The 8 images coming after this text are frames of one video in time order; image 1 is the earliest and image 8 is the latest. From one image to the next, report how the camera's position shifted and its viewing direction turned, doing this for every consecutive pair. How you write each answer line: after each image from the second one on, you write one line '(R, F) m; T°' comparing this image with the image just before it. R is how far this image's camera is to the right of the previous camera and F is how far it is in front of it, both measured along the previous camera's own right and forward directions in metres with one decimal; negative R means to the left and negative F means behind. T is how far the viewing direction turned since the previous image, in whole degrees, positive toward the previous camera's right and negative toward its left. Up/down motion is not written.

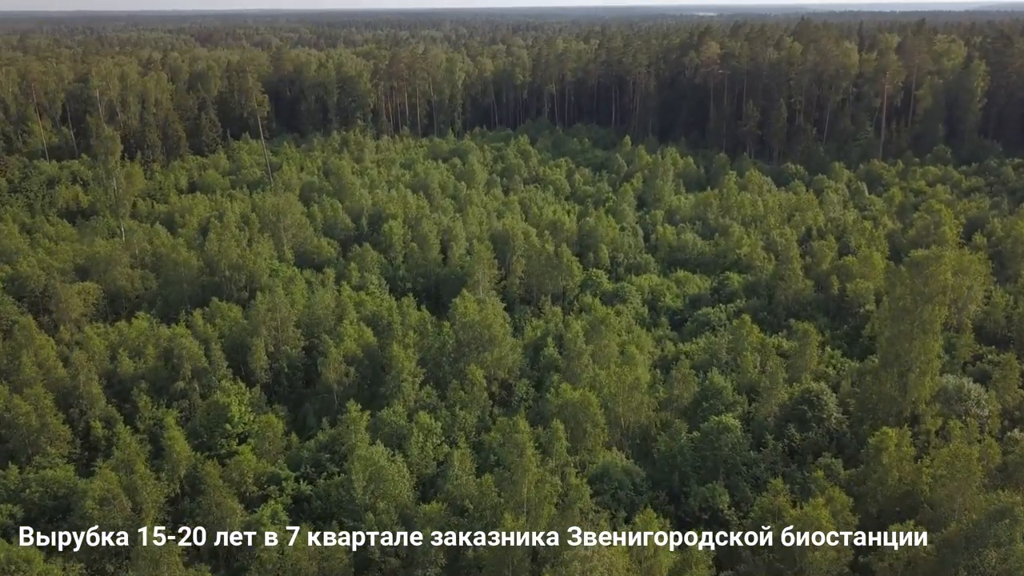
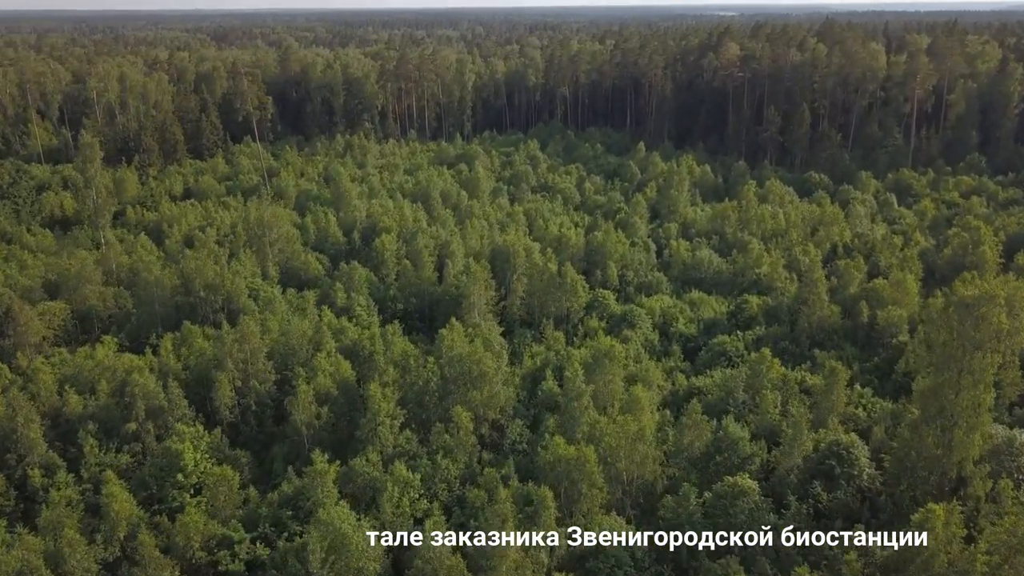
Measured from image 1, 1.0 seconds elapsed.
(+0.9, +3.0) m; -1°
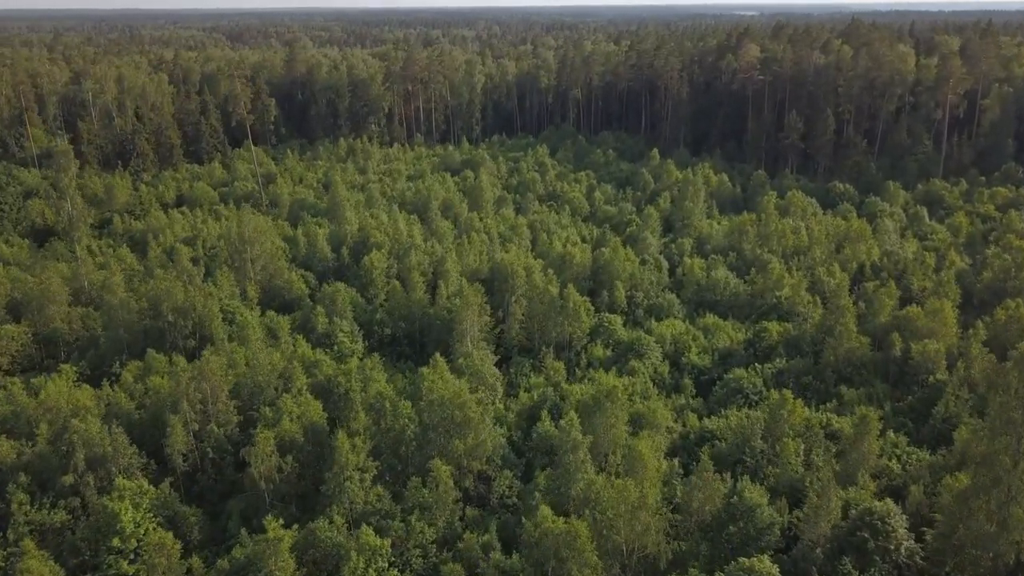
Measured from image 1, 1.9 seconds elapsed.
(+0.9, +3.0) m; -1°
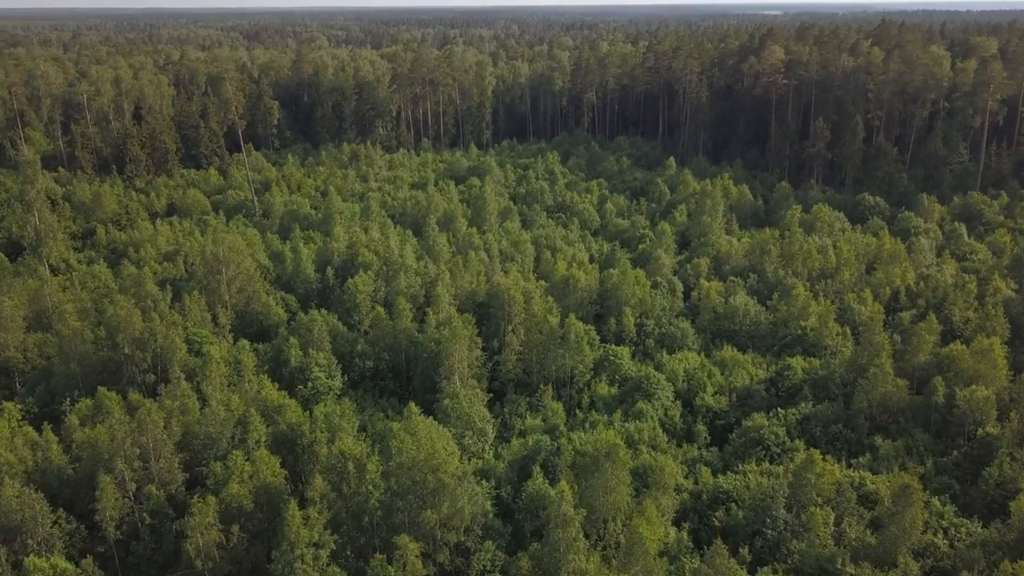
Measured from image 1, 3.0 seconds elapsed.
(+1.0, +3.4) m; -1°
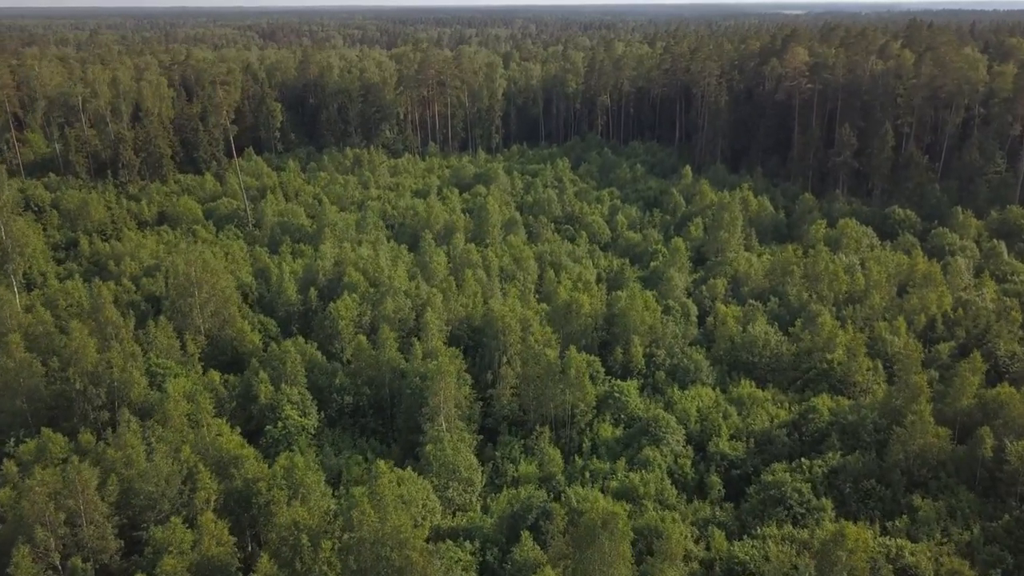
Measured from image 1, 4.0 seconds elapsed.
(+0.9, +3.0) m; -1°
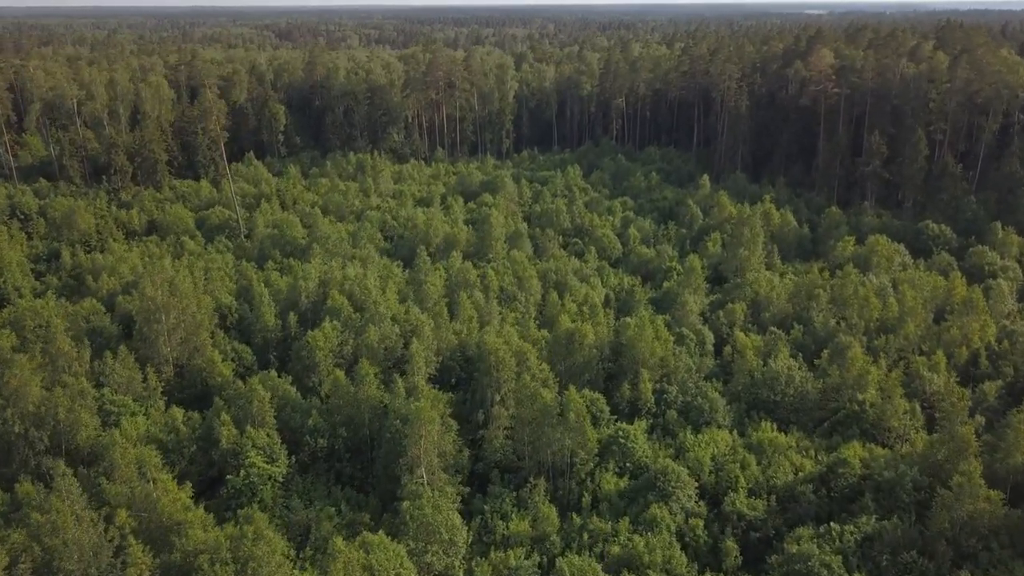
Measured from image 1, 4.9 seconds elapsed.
(+0.8, +3.0) m; -1°
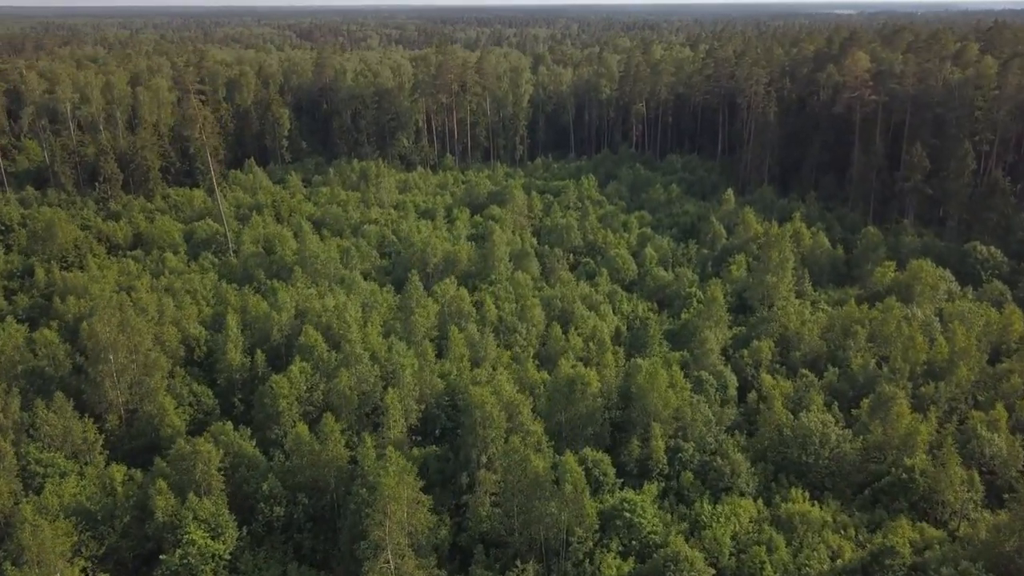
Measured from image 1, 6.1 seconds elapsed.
(+1.0, +3.7) m; -2°
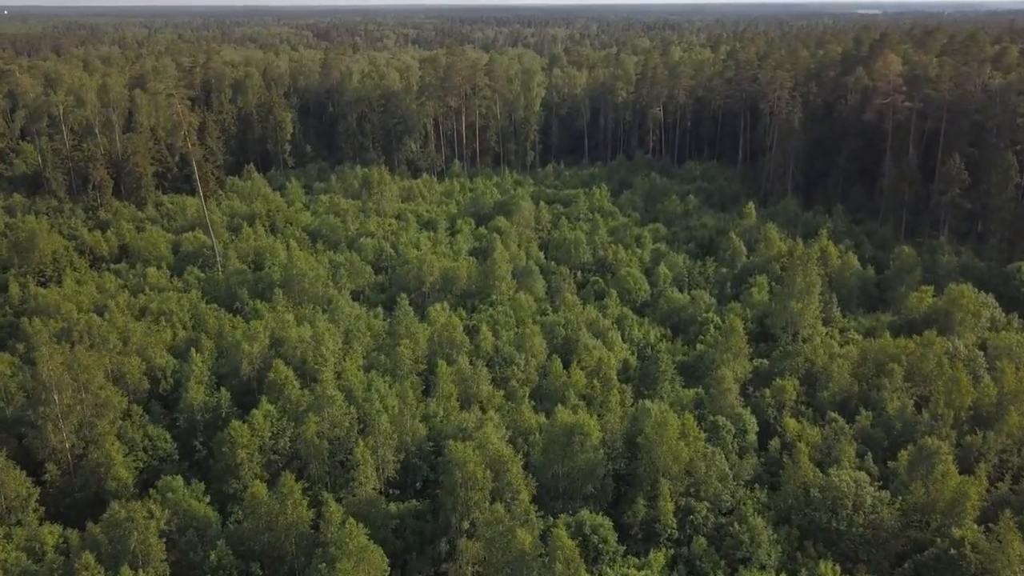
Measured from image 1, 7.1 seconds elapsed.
(+0.8, +3.0) m; -1°
